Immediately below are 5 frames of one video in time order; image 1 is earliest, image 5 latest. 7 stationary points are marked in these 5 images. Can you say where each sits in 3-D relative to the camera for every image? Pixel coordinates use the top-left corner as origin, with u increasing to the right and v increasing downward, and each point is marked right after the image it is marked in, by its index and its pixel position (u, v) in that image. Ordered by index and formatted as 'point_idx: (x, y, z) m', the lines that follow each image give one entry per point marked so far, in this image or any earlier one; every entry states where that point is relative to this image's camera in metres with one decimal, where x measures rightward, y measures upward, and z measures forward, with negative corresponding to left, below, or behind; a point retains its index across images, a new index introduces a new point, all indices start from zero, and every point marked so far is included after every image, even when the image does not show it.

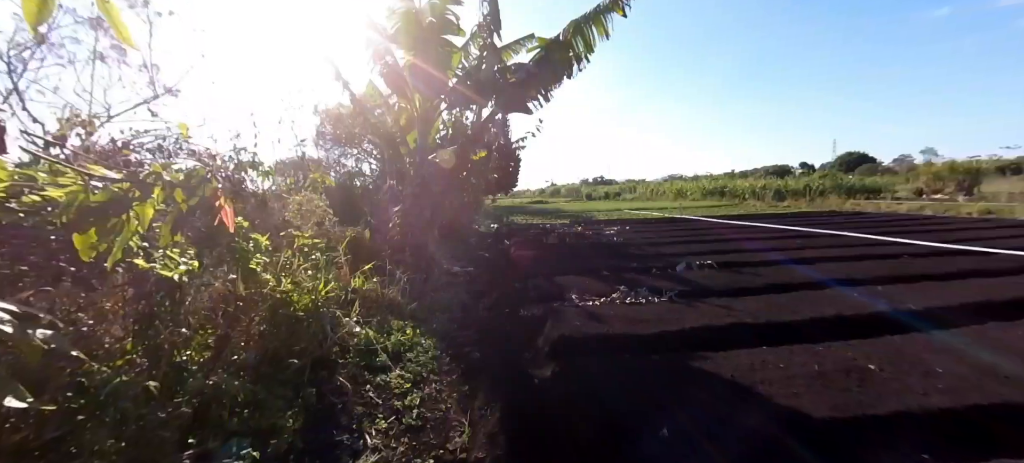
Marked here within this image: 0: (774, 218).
0: (+10.3, +0.6, +16.3) m
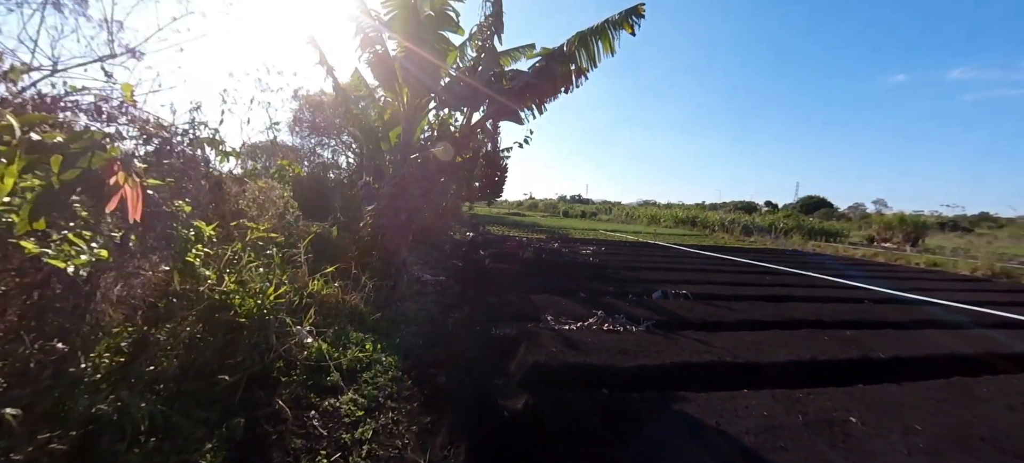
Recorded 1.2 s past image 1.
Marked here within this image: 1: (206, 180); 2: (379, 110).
0: (+9.3, -0.8, +16.7) m
1: (-1.9, +0.3, +2.6) m
2: (-1.9, +1.7, +5.8) m
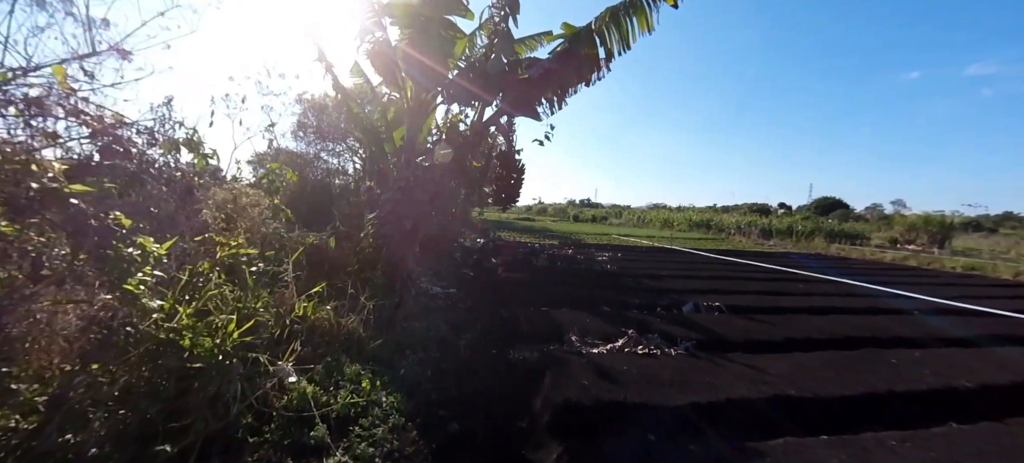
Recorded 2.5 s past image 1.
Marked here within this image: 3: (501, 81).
0: (+9.8, -1.0, +16.0) m
1: (-1.8, +0.2, +2.1) m
2: (-1.7, +1.6, +5.4) m
3: (-0.1, +1.8, +4.9) m
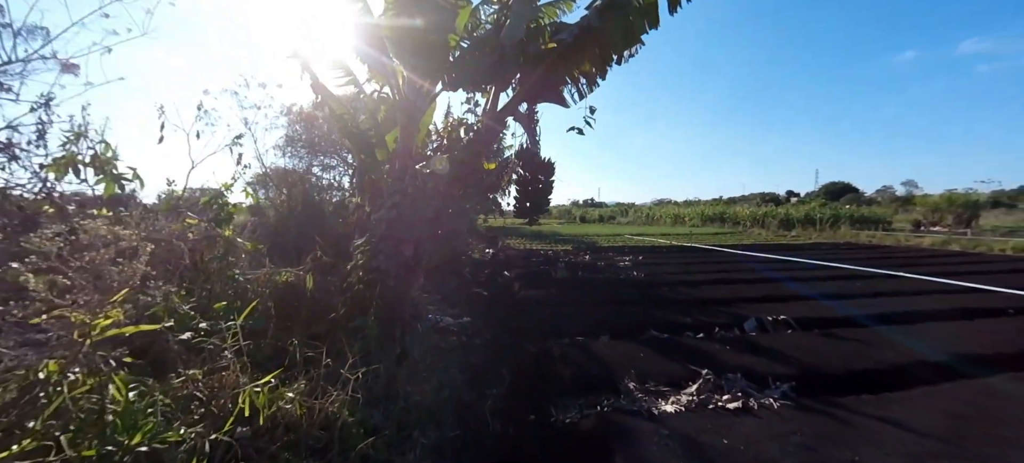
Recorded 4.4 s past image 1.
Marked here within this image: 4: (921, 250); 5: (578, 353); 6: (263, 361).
0: (+10.2, -0.6, +15.0) m
1: (-1.6, 0.0, +1.3) m
2: (-1.5, +1.3, +4.5) m
3: (0.0, +1.6, +4.0) m
4: (+14.8, -0.7, +14.5) m
5: (+0.6, -1.1, +3.6) m
6: (-1.4, -0.6, +2.3) m
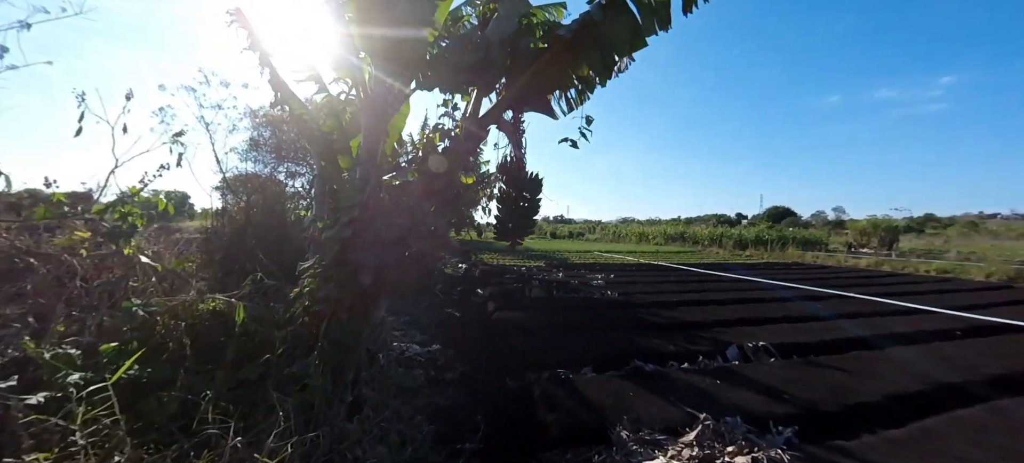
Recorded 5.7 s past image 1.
0: (+9.1, -1.4, +15.4) m
1: (-1.6, -0.1, +0.8) m
2: (-1.8, +1.2, +4.1) m
3: (-0.1, +1.5, +3.7) m
4: (+13.7, -1.5, +15.3) m
5: (+0.4, -1.2, +3.2) m
6: (-1.4, -0.7, +1.8) m
